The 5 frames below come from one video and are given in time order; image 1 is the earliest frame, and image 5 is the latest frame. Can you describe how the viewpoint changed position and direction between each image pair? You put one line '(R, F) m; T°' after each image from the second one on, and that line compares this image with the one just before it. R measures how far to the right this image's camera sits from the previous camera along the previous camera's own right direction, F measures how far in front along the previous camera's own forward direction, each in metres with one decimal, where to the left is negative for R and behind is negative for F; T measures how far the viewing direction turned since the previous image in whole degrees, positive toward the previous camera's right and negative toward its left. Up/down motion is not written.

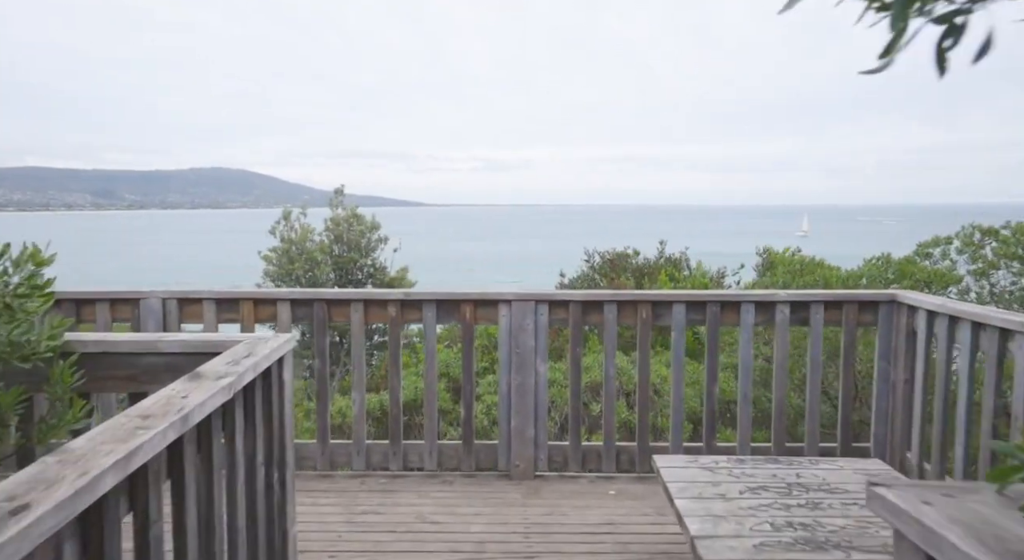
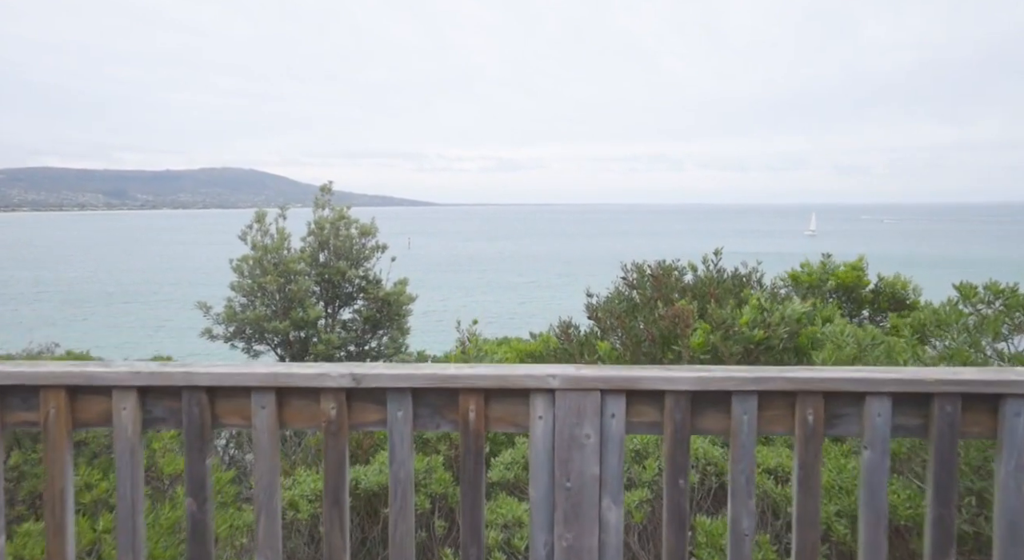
(-0.1, +1.6) m; -1°
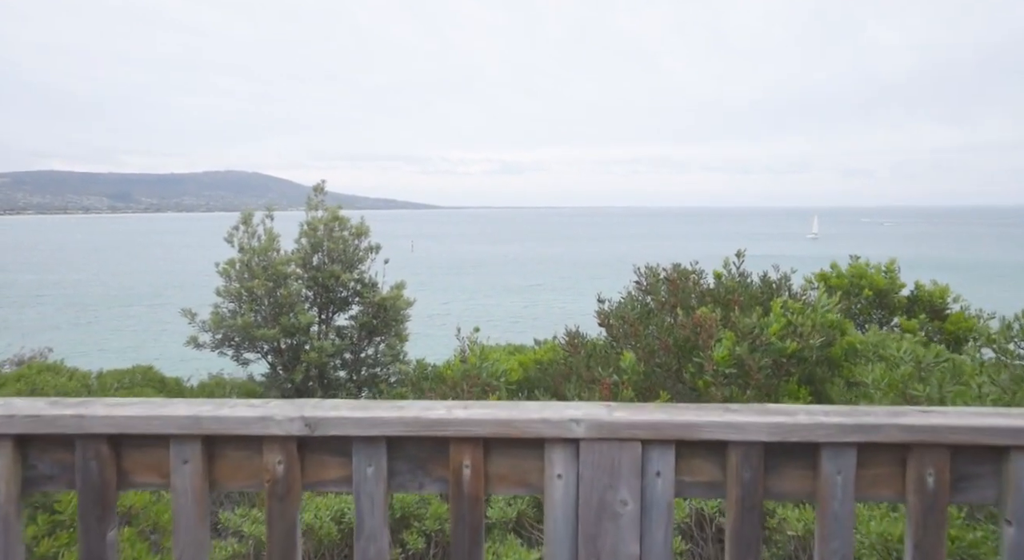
(0.0, +0.5) m; 0°
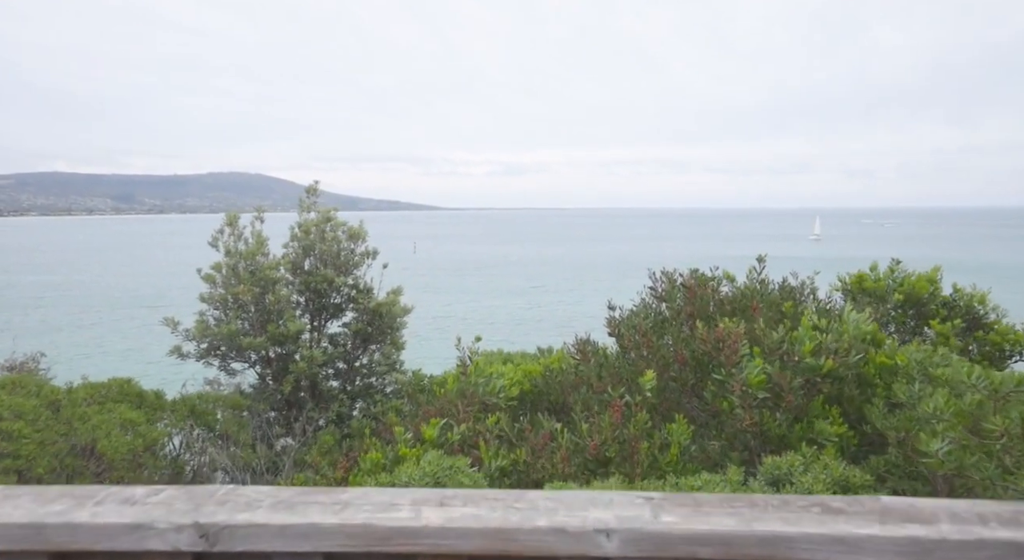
(0.0, +0.4) m; 0°
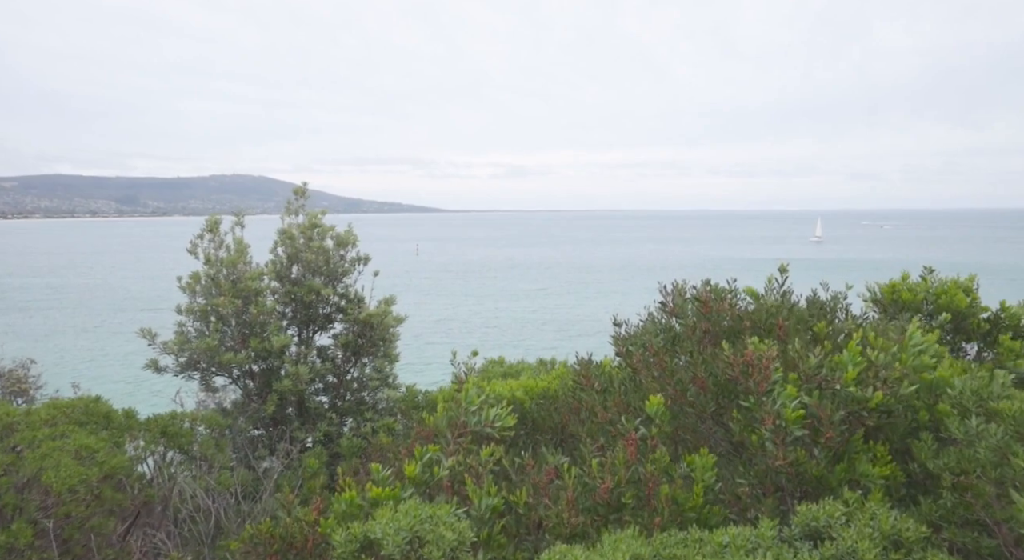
(0.0, +0.5) m; 0°
